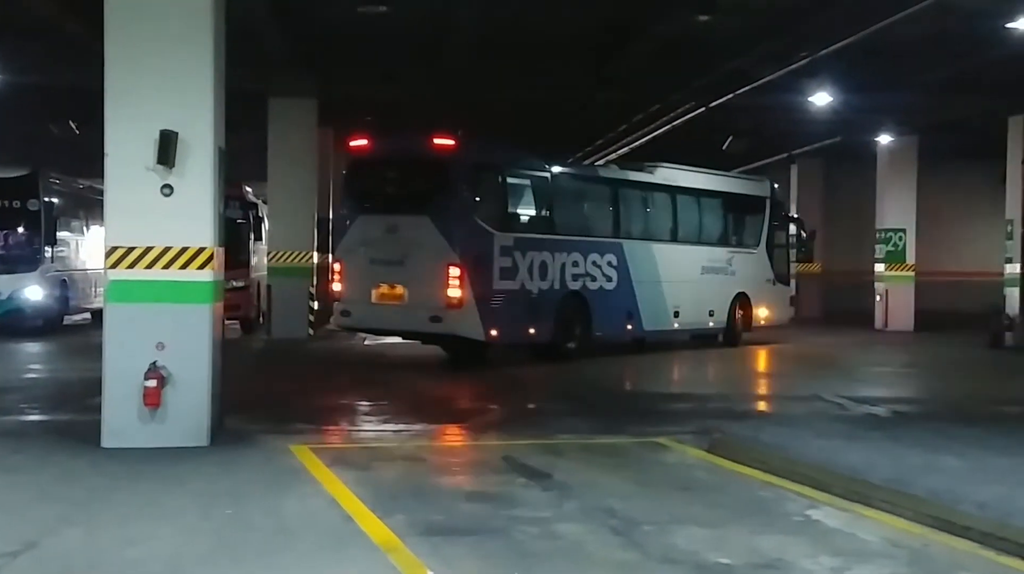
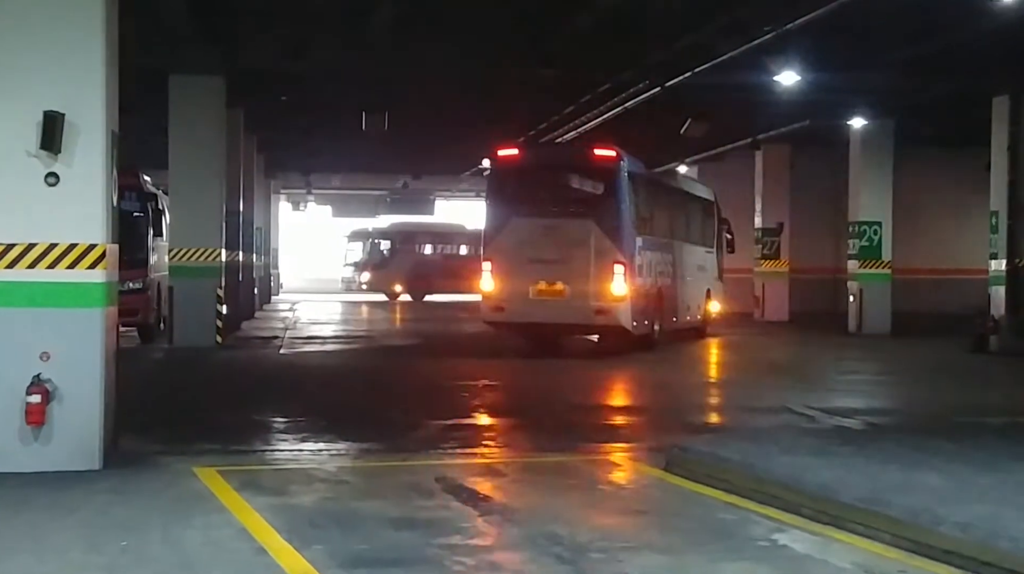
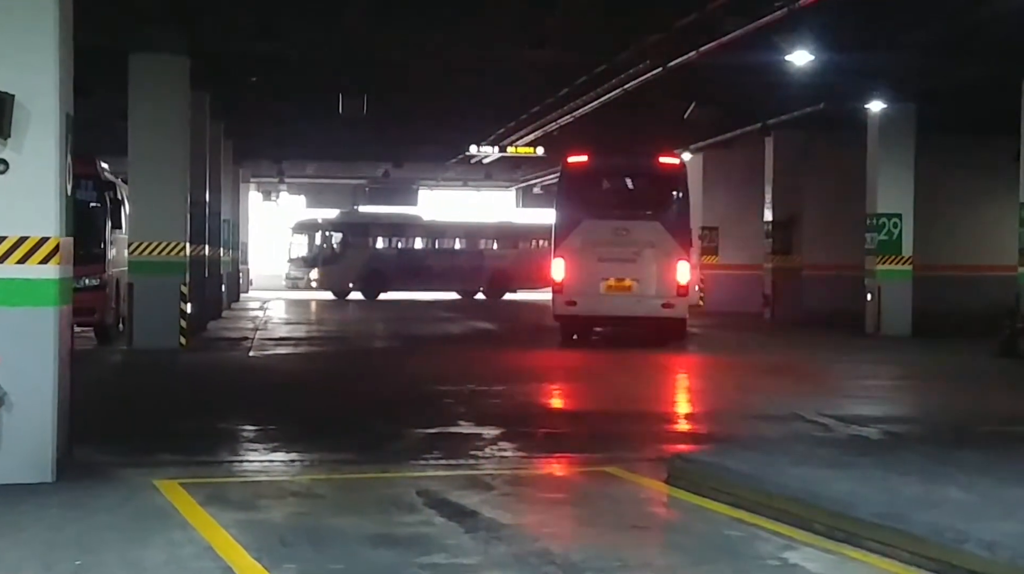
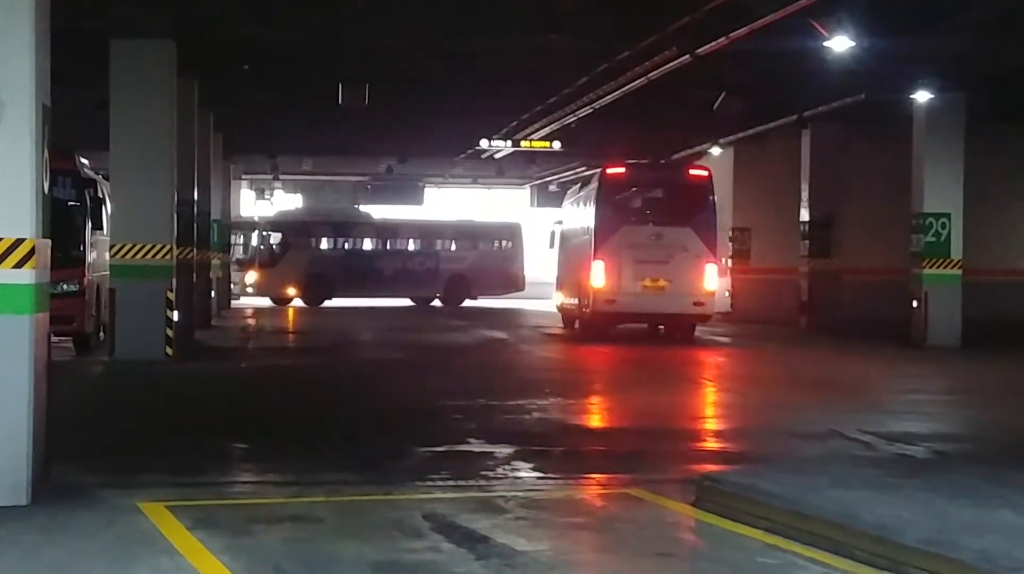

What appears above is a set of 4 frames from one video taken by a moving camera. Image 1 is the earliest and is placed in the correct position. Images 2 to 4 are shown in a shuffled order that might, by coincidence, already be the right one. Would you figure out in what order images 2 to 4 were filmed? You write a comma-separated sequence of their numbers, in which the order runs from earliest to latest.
2, 3, 4
